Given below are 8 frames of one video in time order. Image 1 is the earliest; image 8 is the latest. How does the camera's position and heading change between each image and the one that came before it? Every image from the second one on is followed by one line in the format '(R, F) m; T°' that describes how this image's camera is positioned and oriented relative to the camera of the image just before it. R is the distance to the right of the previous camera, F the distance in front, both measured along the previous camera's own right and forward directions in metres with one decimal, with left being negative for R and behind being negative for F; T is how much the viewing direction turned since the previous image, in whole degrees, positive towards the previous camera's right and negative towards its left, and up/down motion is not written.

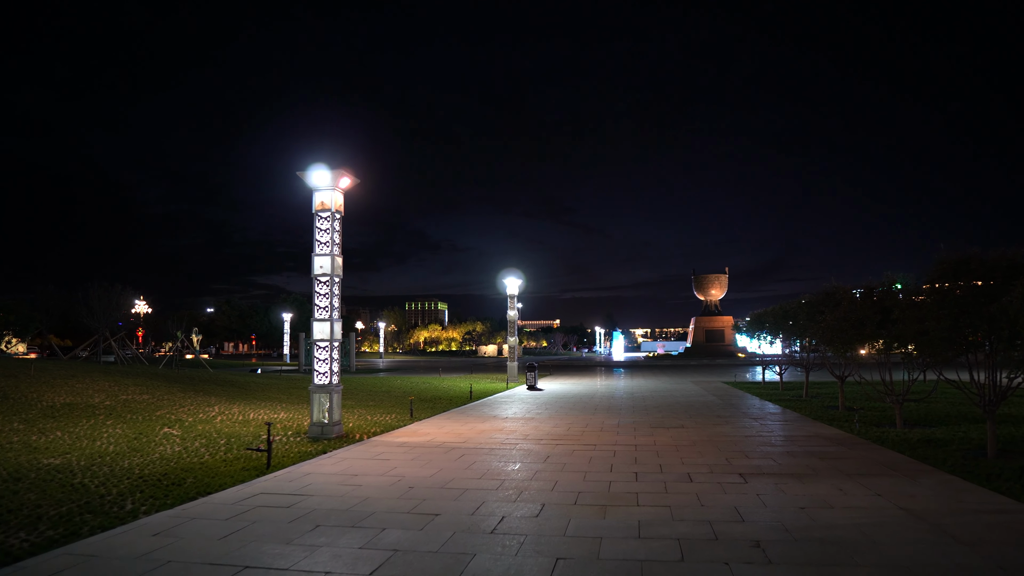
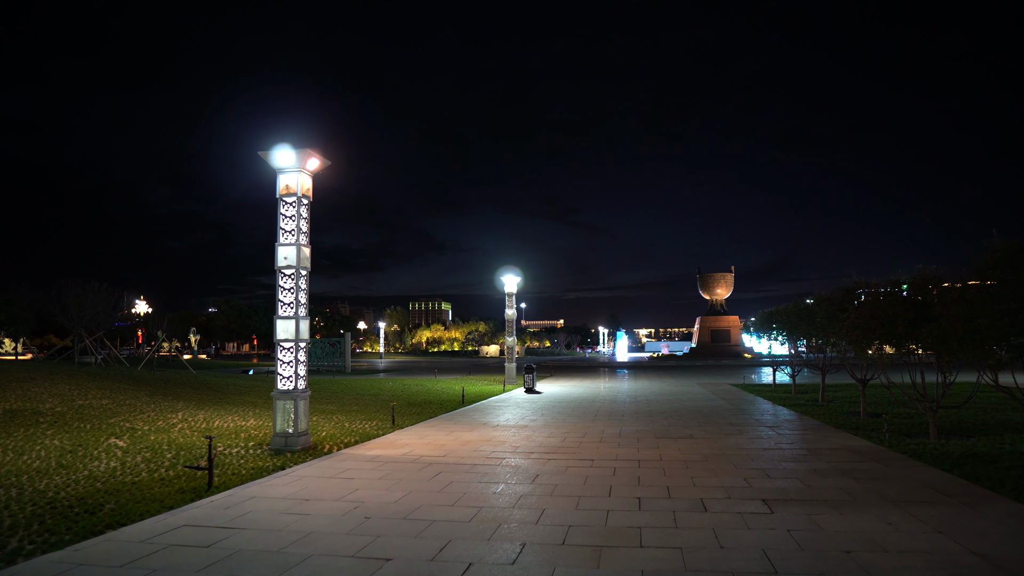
(+0.3, +1.4) m; 0°
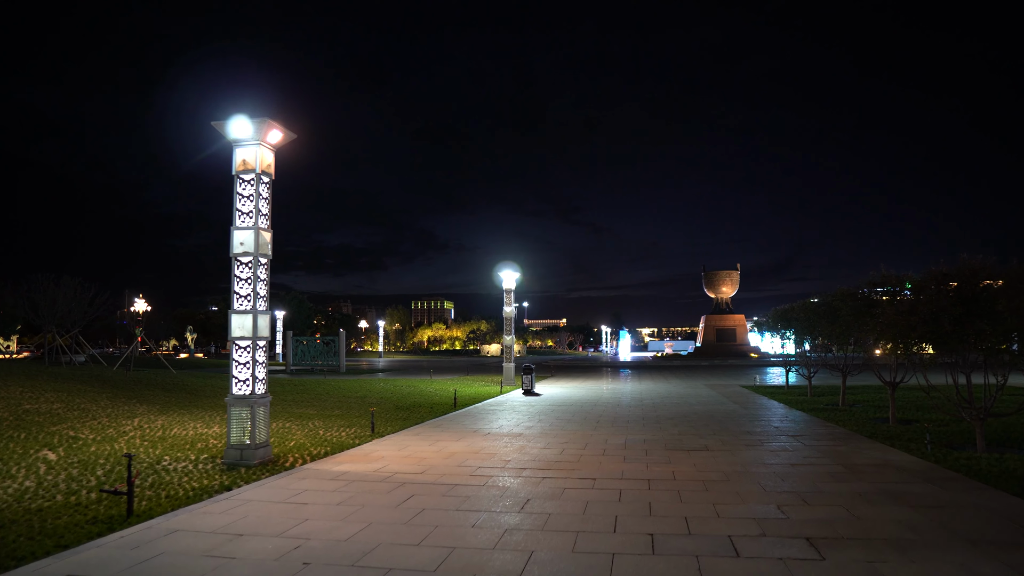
(+0.2, +1.4) m; 0°
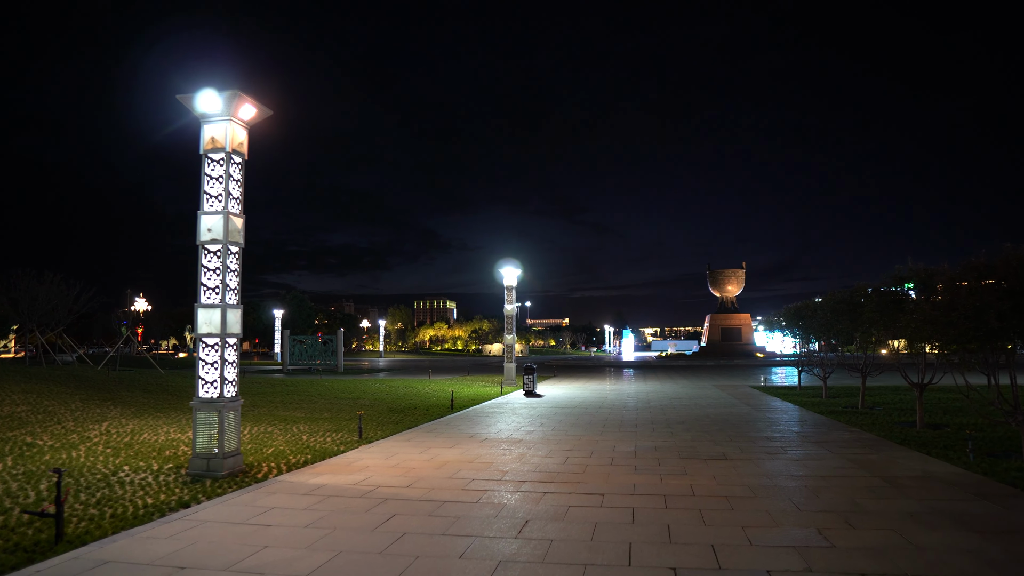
(+0.1, +1.0) m; 0°
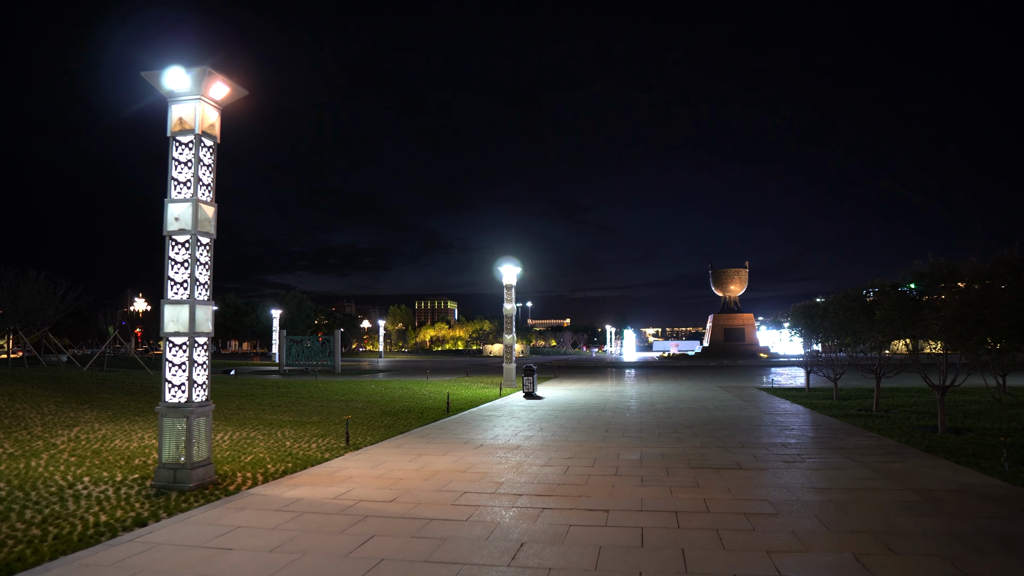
(+0.1, +0.7) m; 0°
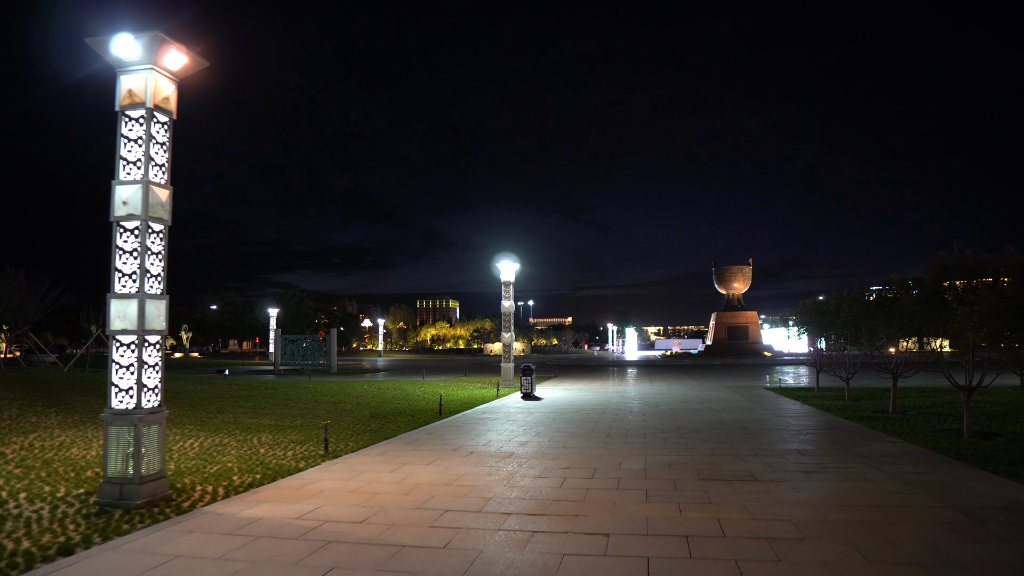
(+0.2, +0.9) m; 0°
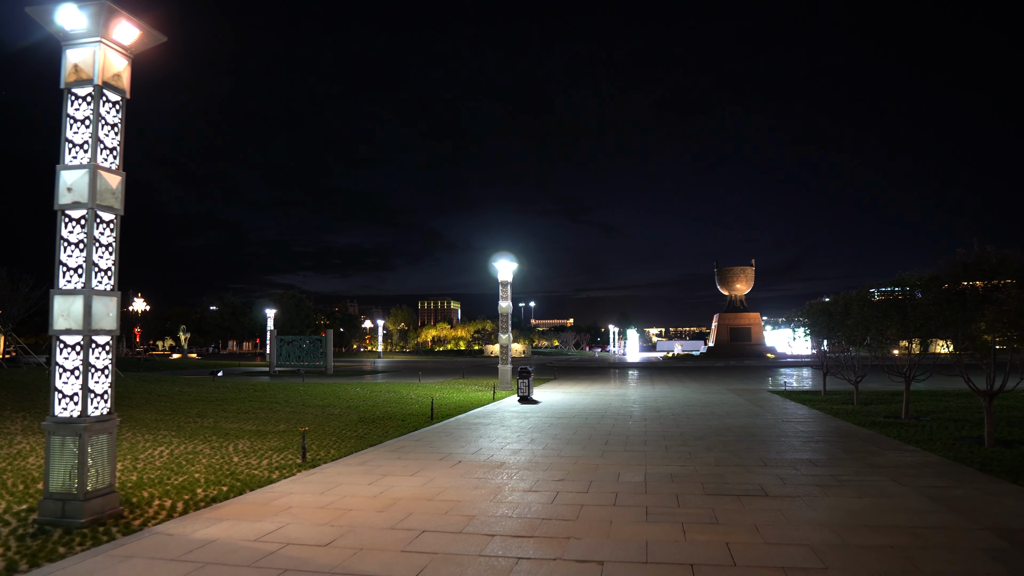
(+0.2, +0.7) m; 0°
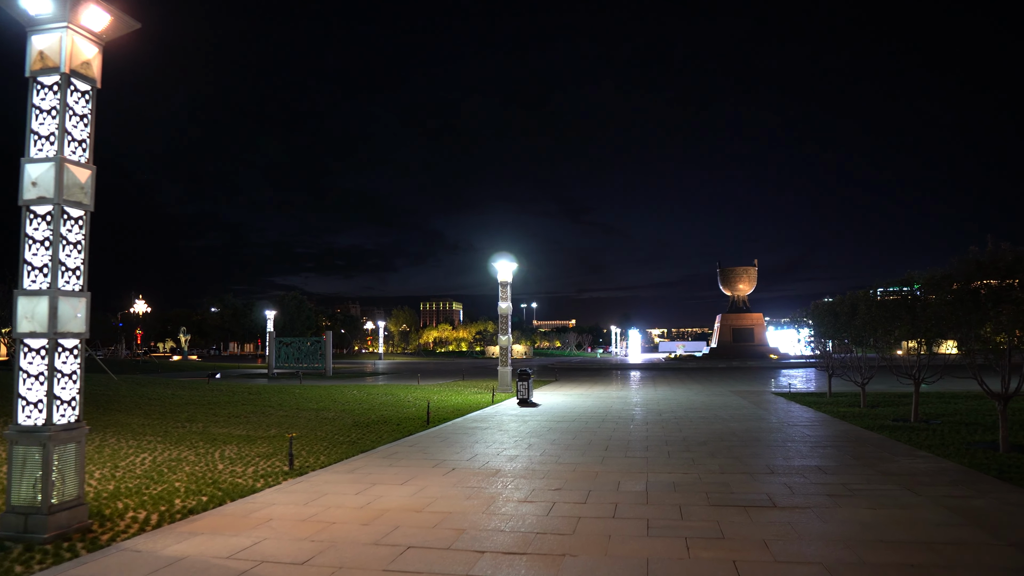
(+0.1, +0.4) m; 0°
